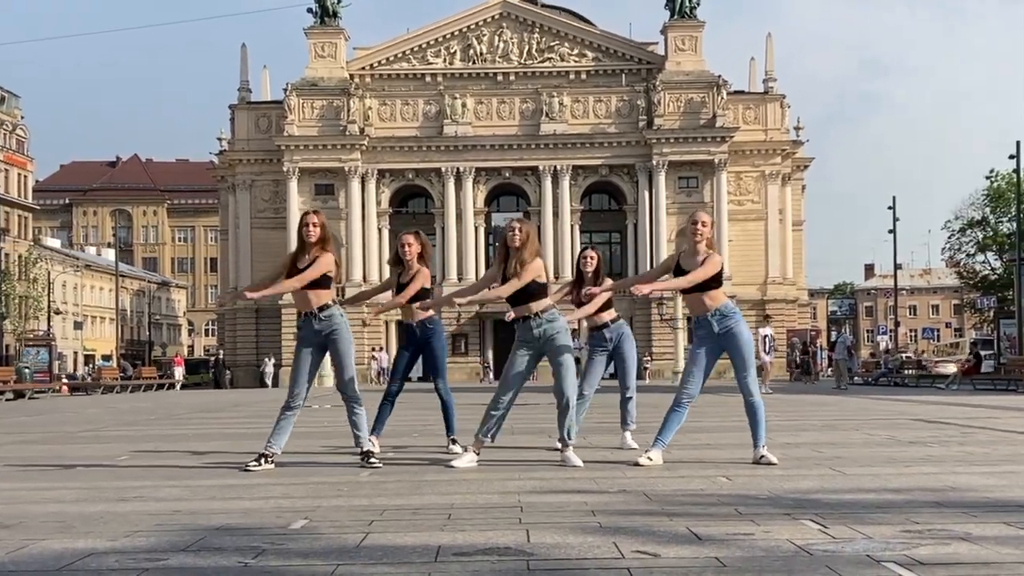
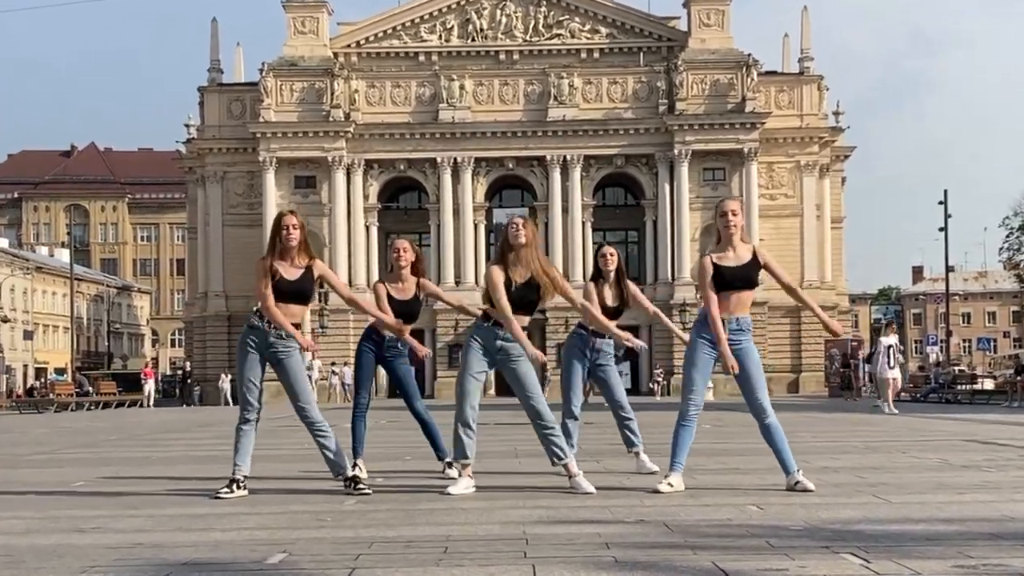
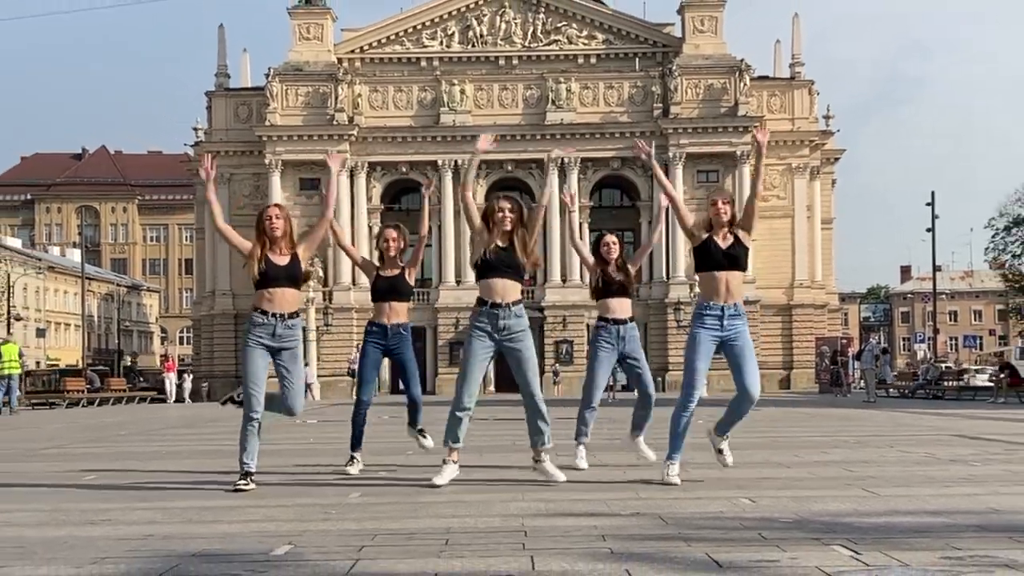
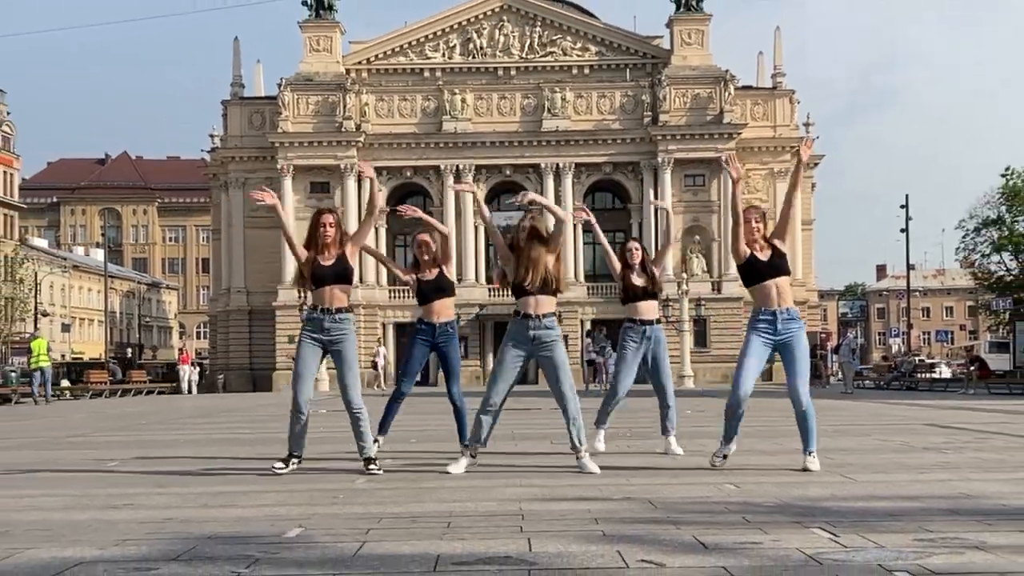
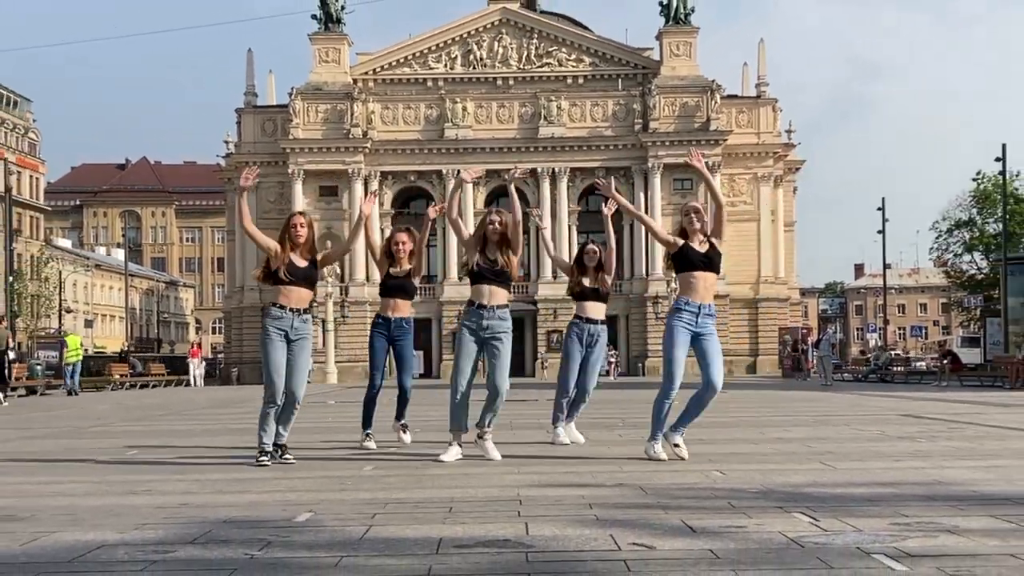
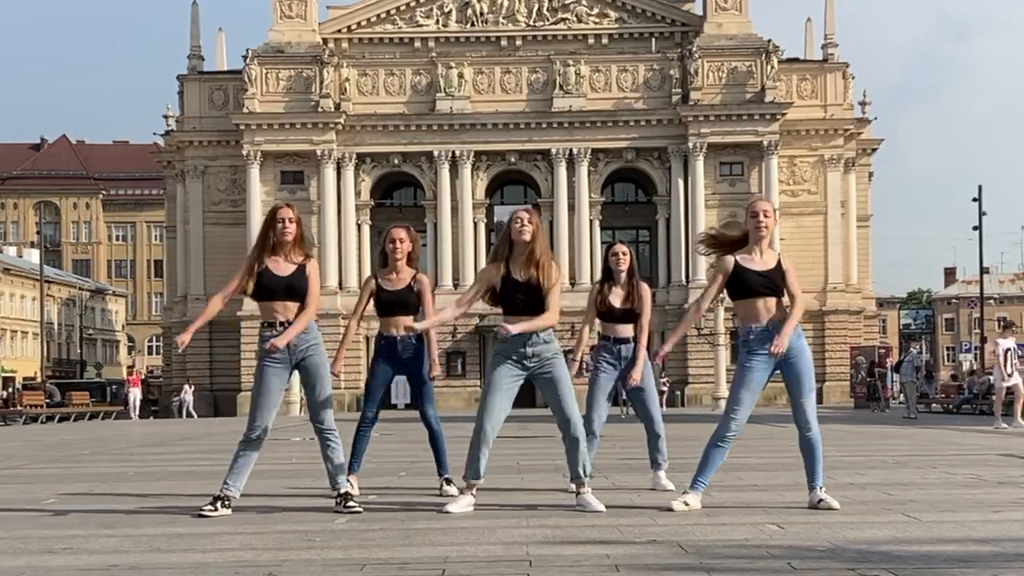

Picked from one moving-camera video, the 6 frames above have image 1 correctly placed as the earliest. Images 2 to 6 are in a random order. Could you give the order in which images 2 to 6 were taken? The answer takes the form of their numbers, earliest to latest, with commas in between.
2, 6, 3, 4, 5
